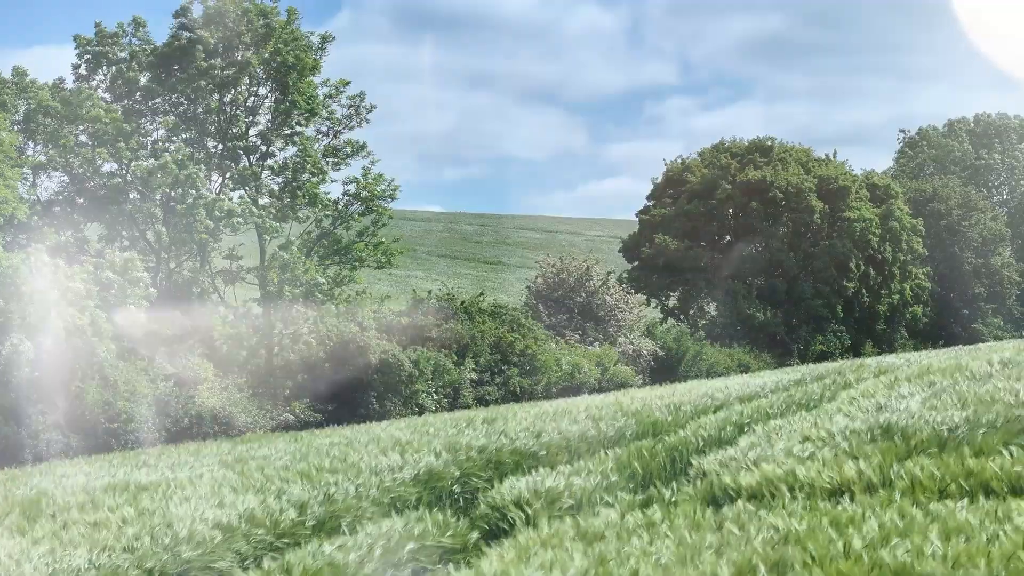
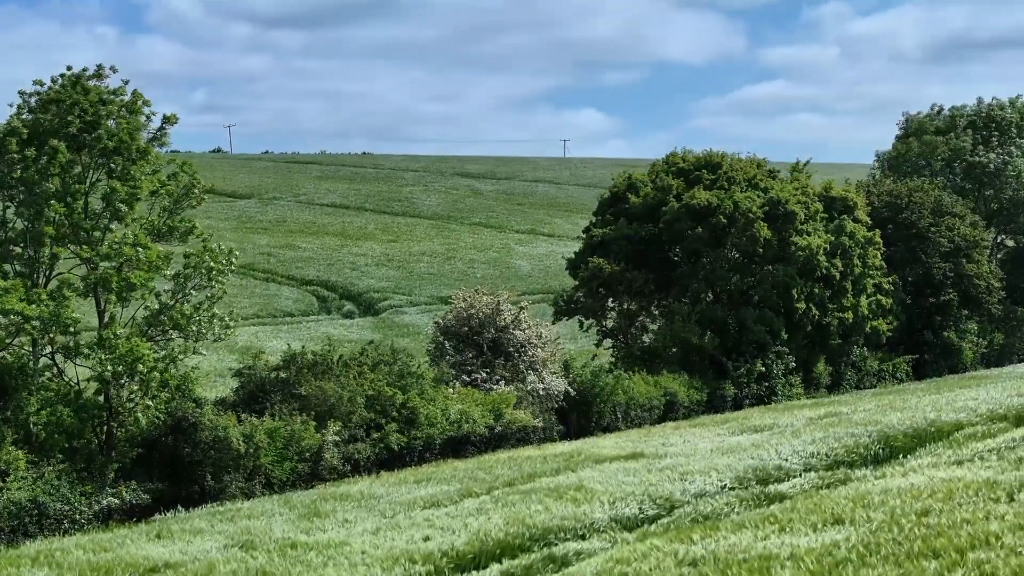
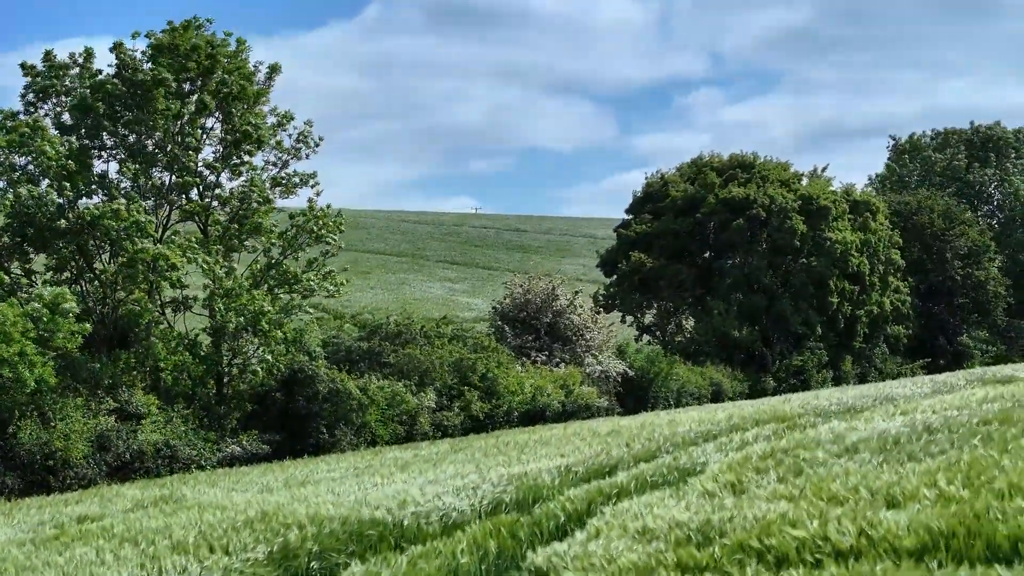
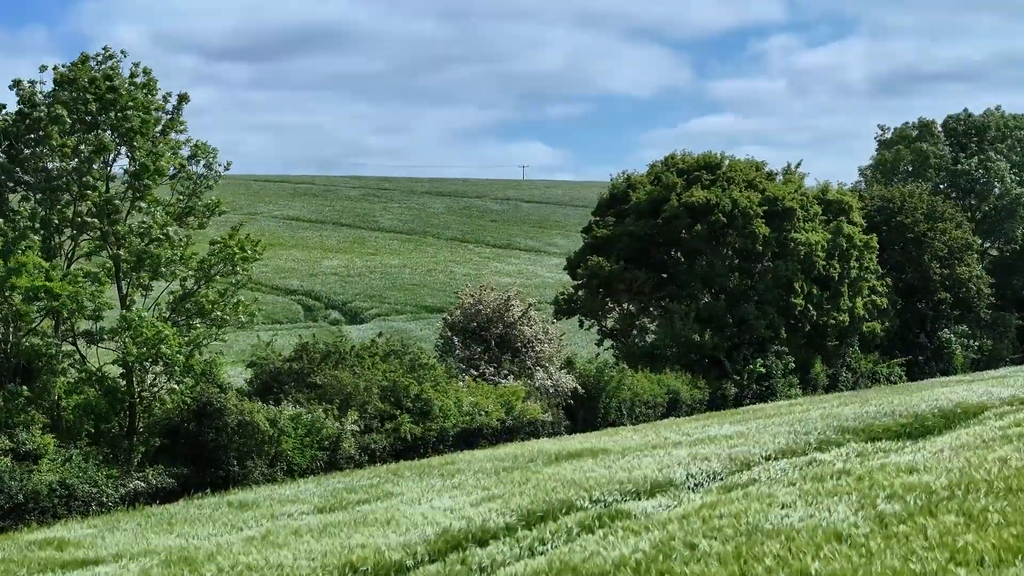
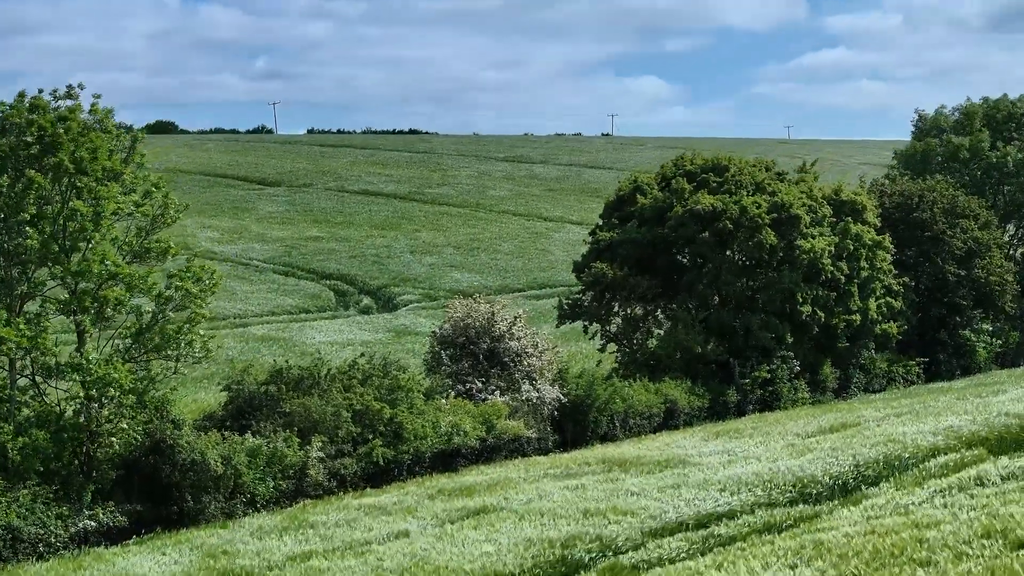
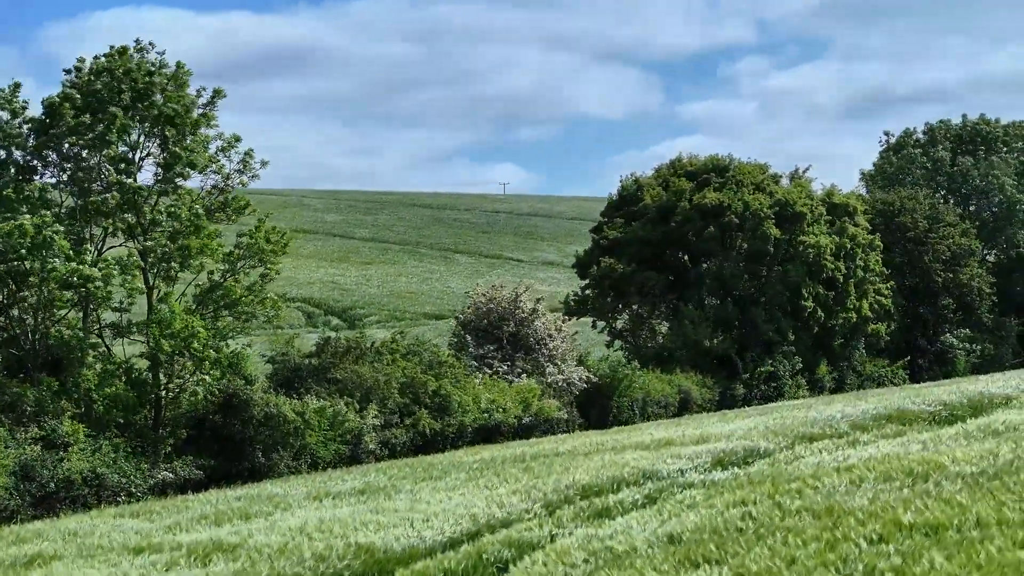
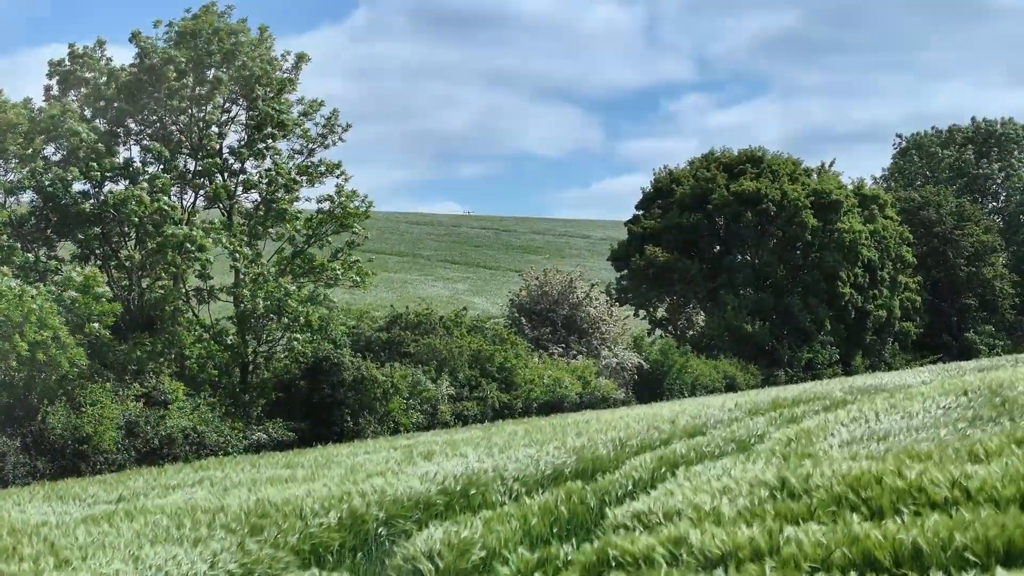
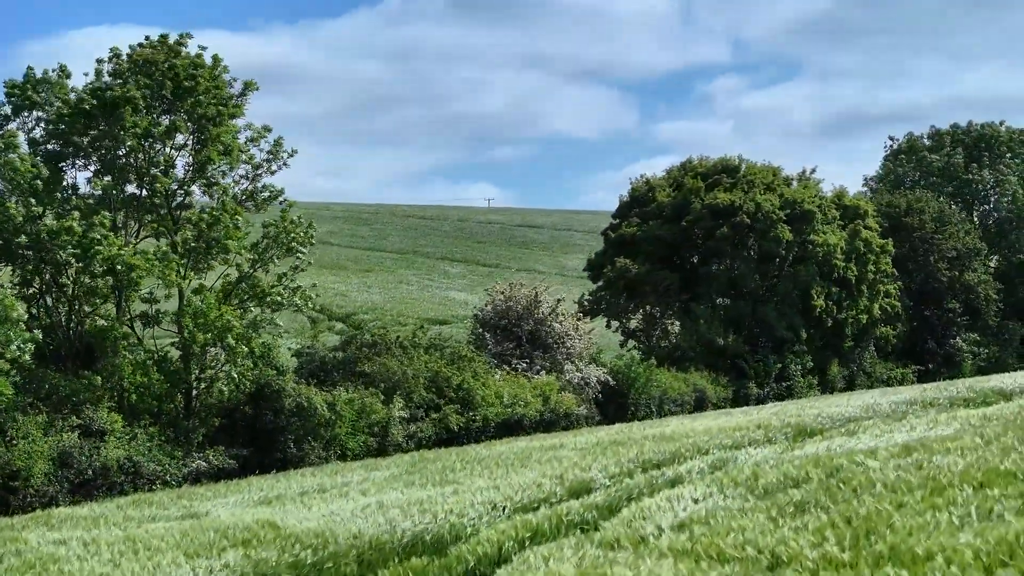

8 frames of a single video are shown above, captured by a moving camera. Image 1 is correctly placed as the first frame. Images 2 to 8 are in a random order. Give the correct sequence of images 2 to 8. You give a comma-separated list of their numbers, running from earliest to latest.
7, 3, 8, 6, 4, 2, 5
